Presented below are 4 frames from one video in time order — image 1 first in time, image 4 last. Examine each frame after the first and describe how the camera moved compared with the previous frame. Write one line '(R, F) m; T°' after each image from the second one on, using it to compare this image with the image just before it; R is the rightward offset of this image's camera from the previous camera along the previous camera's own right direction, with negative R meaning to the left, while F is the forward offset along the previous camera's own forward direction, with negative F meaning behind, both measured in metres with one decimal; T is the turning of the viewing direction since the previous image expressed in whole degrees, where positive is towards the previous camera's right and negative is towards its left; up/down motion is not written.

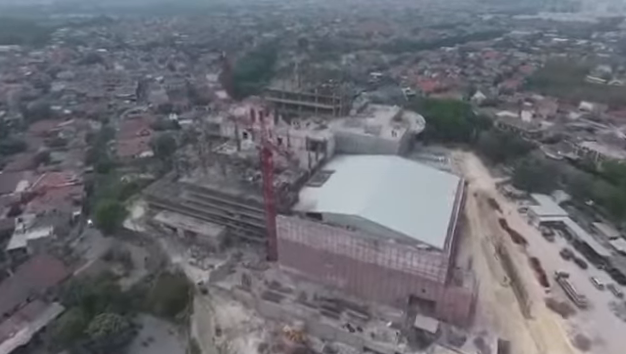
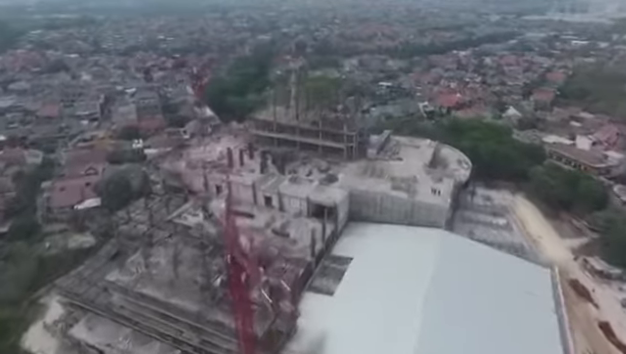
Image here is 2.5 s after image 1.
(-0.4, +11.1) m; 0°
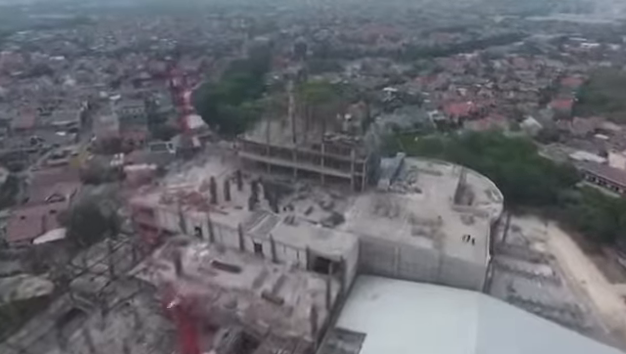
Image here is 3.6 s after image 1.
(-0.1, +4.6) m; 0°
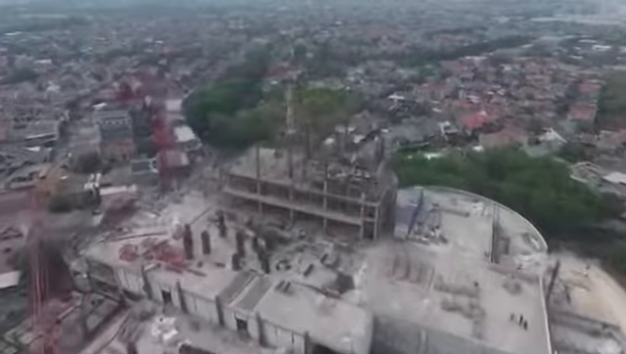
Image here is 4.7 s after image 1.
(0.0, +4.4) m; 0°
